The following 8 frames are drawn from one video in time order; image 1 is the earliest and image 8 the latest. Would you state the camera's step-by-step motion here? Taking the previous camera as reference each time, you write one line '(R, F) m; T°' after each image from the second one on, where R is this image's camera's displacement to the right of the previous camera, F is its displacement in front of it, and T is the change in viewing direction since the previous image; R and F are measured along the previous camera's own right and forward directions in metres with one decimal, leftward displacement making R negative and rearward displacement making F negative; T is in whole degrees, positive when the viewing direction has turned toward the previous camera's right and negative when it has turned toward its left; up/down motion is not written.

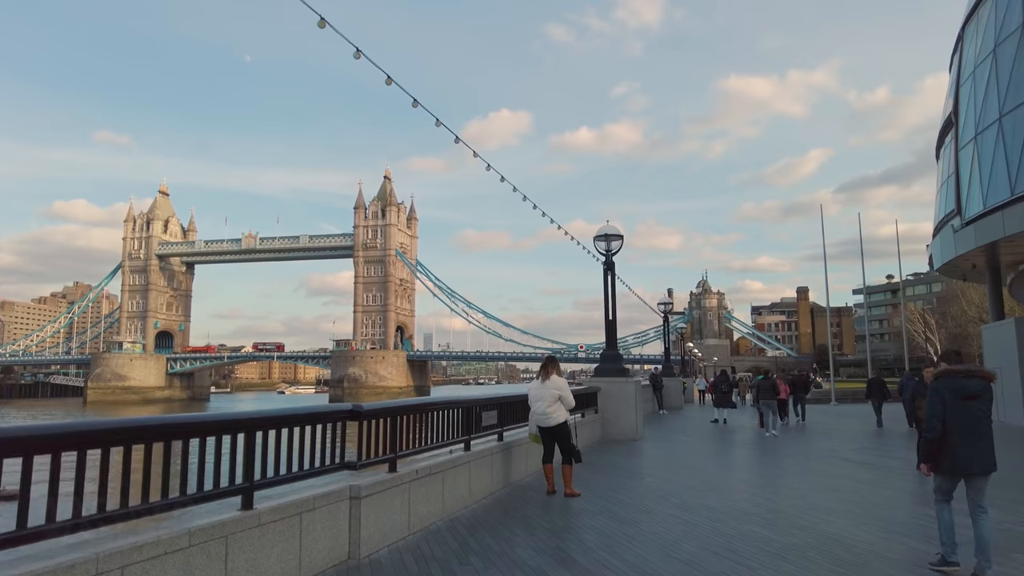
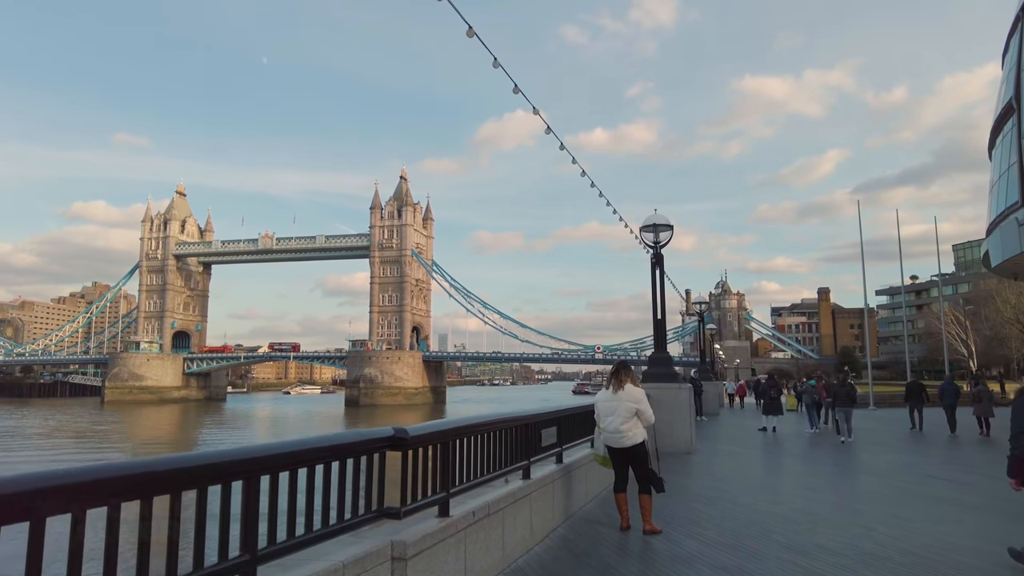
(-0.3, +0.8) m; -1°
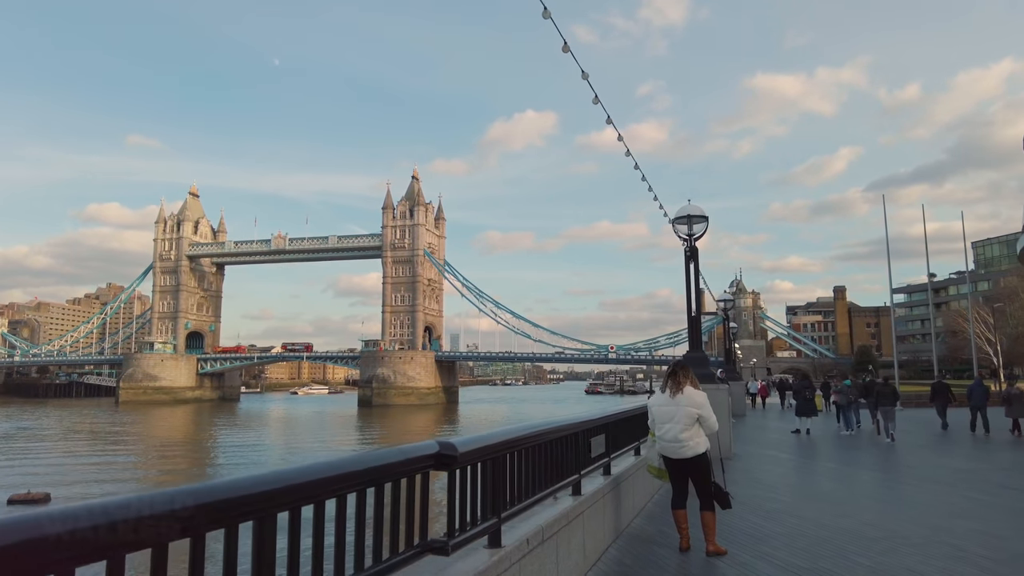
(-0.2, +0.4) m; -1°
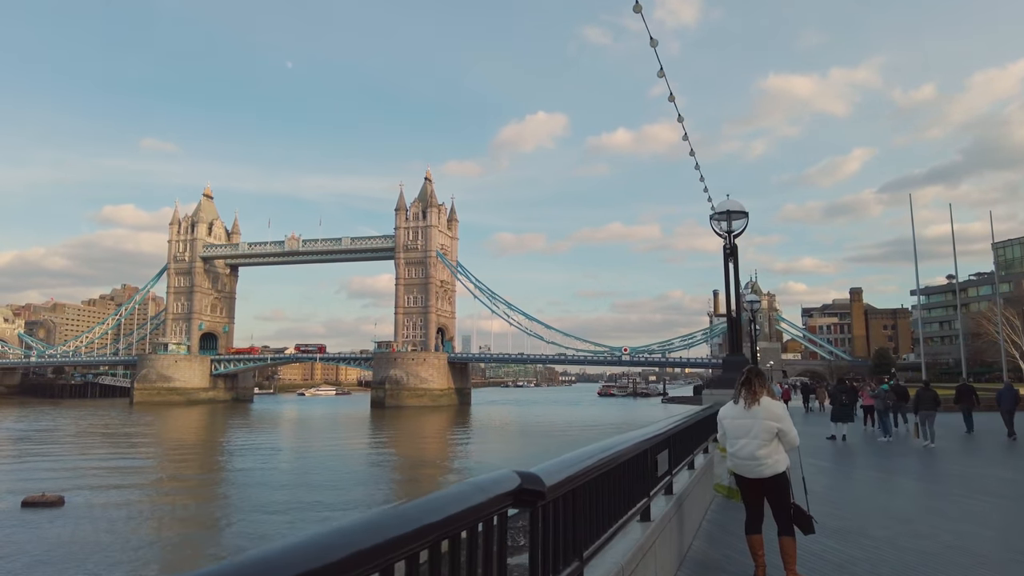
(-0.2, +0.3) m; -1°
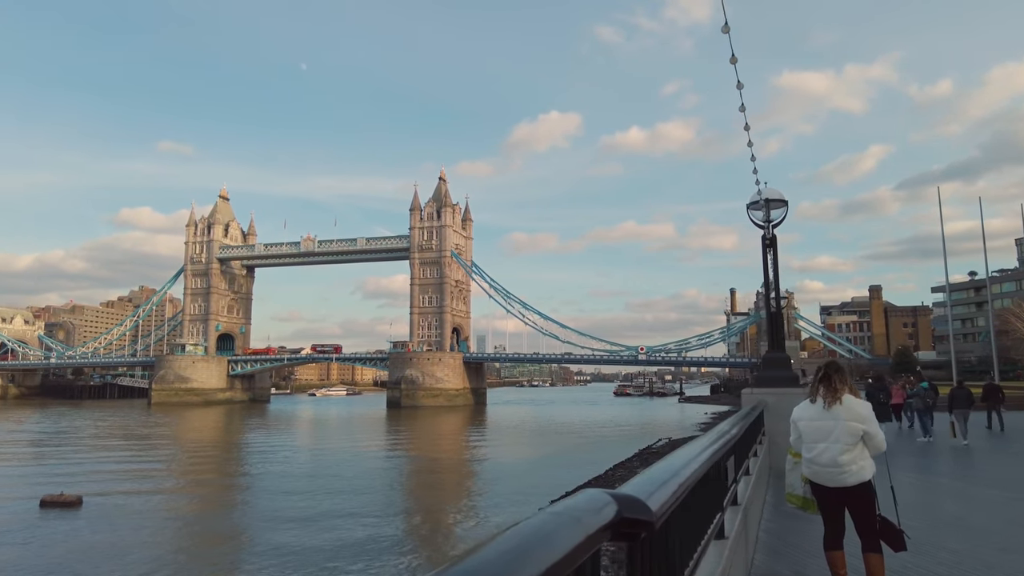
(-0.1, +0.3) m; -1°
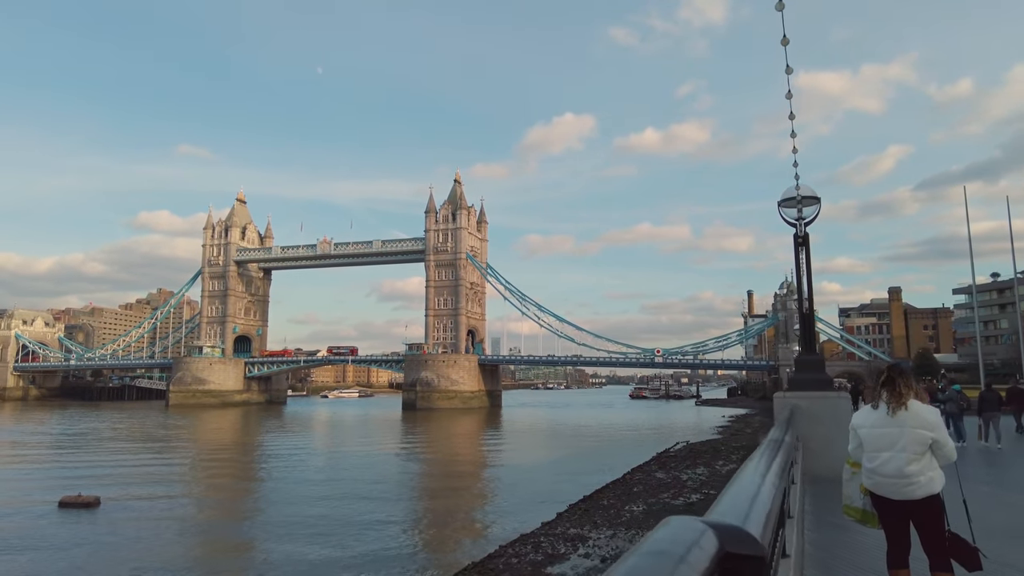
(-0.1, +0.2) m; -1°
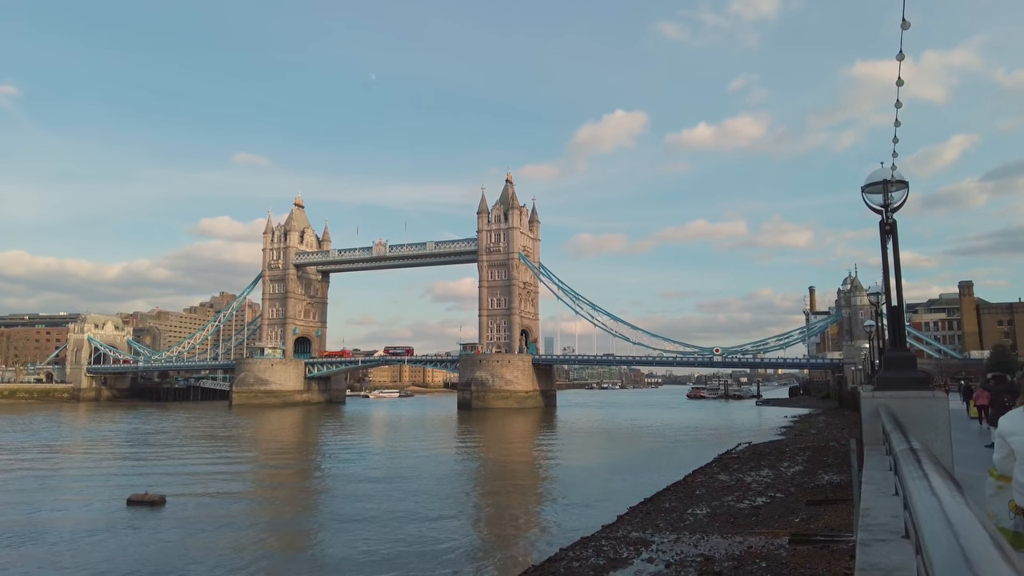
(-0.2, +0.2) m; -4°
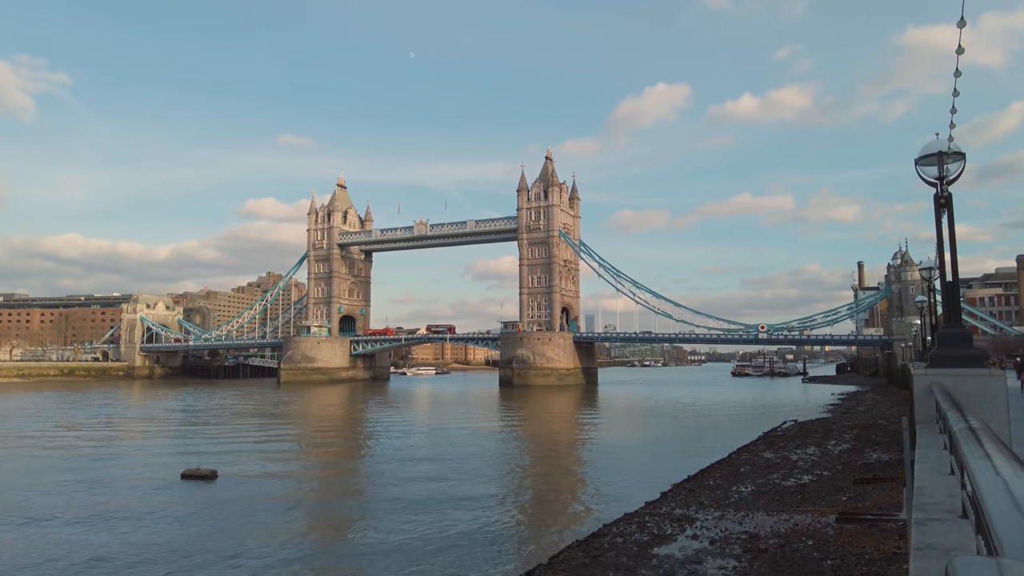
(0.0, 0.0) m; -3°
